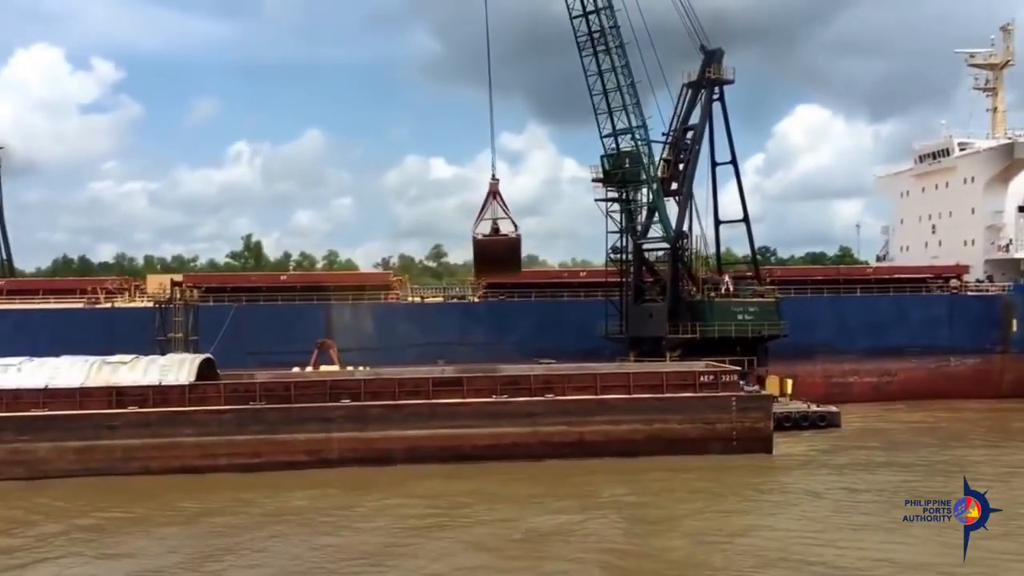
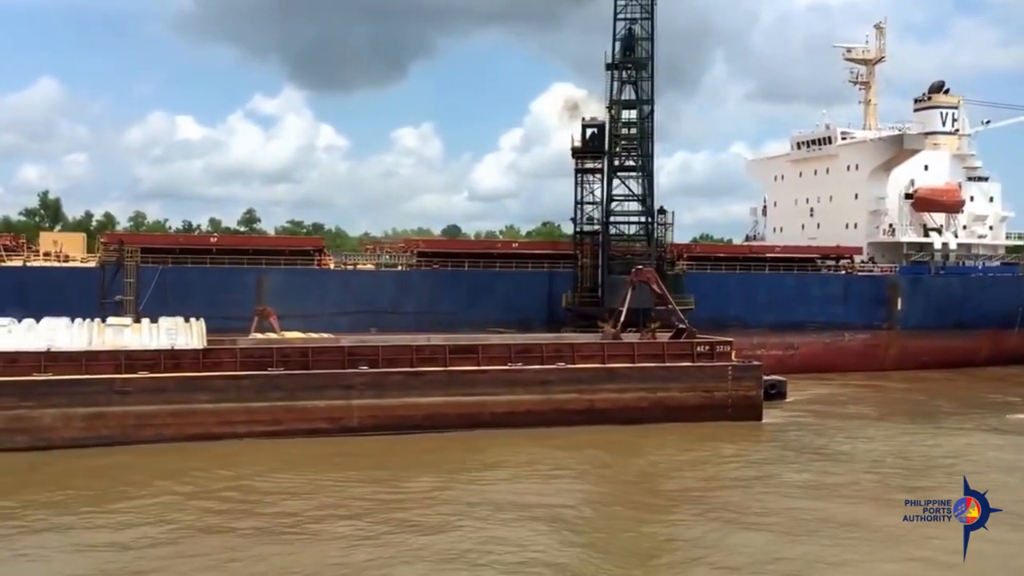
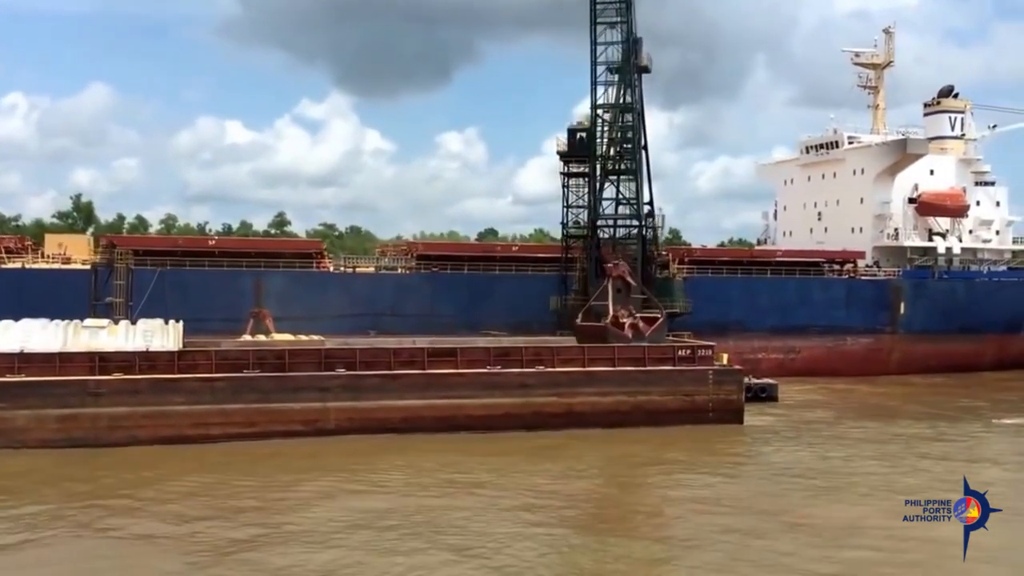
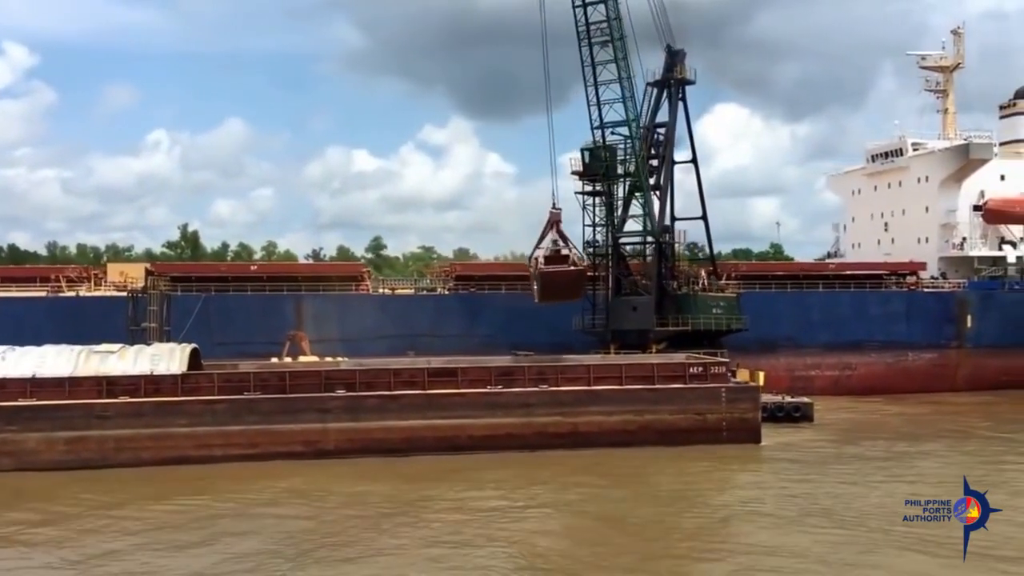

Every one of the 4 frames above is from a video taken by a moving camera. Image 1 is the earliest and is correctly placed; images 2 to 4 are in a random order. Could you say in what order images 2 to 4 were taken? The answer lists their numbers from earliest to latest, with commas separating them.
4, 3, 2
